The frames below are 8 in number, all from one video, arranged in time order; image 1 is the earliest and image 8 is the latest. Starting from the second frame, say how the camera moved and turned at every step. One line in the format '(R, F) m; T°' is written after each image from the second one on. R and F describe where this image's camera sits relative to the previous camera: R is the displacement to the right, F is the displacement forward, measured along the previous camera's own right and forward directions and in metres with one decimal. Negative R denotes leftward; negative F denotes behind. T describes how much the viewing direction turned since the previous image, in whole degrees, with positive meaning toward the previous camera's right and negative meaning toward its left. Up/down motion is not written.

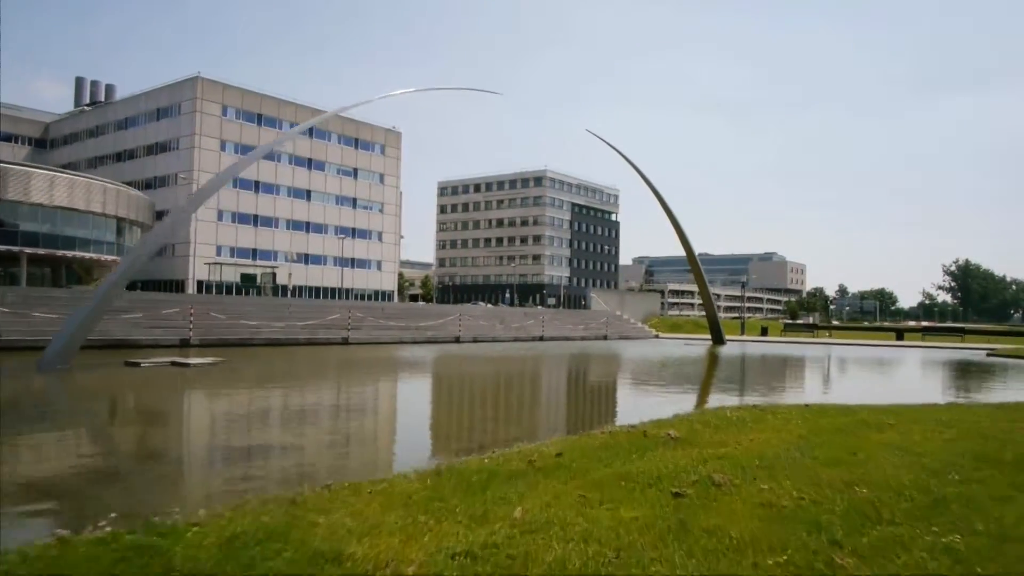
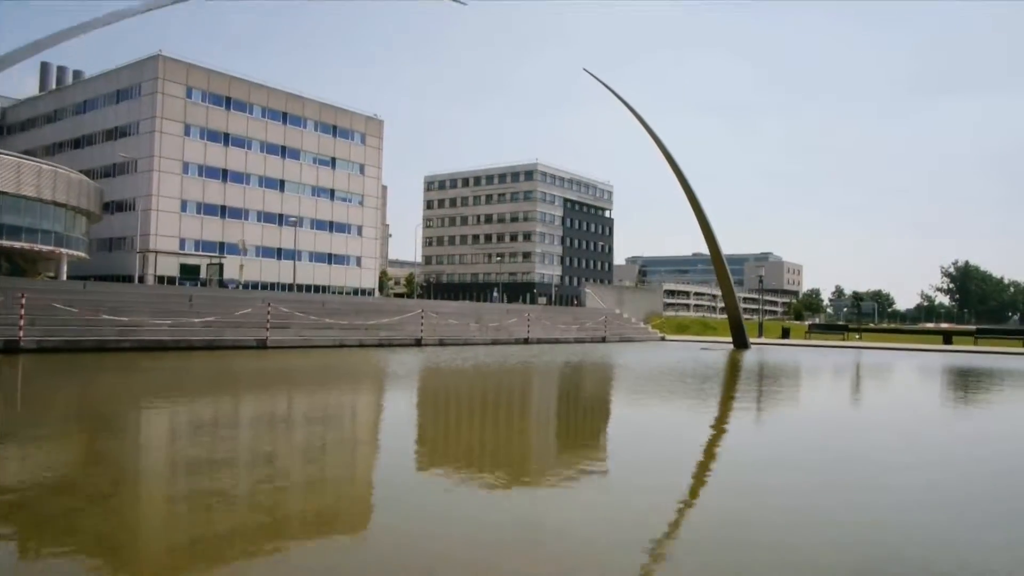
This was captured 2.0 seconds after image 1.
(+0.3, +3.7) m; +1°
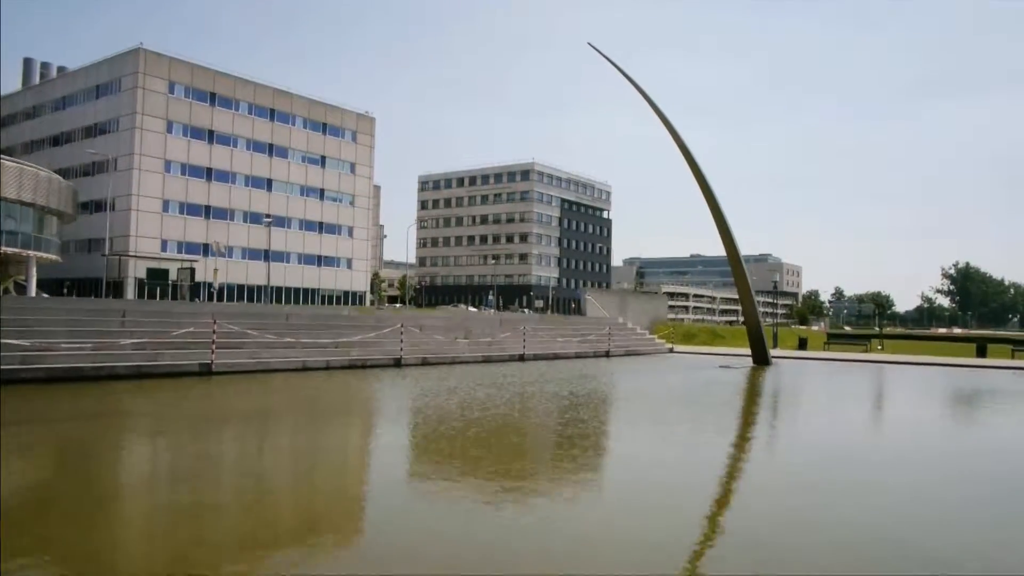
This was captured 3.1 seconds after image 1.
(+0.1, +1.8) m; 0°
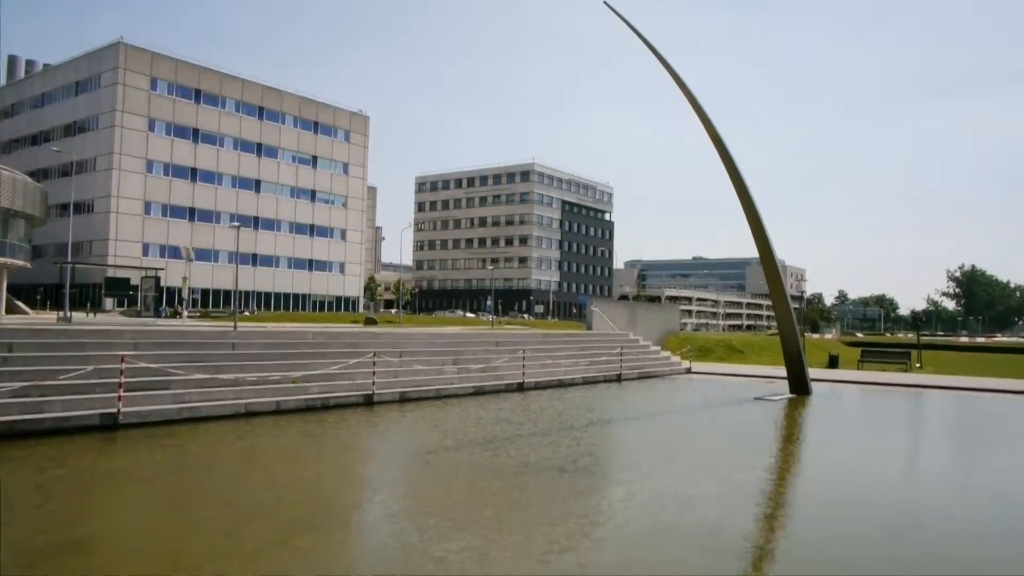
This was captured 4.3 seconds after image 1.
(0.0, +2.1) m; 0°
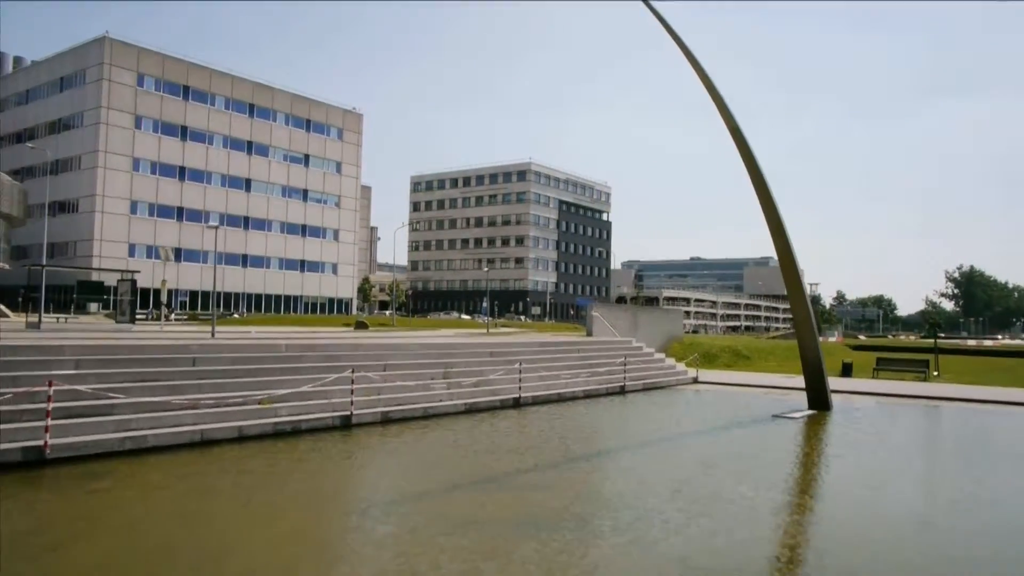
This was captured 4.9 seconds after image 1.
(0.0, +1.0) m; 0°
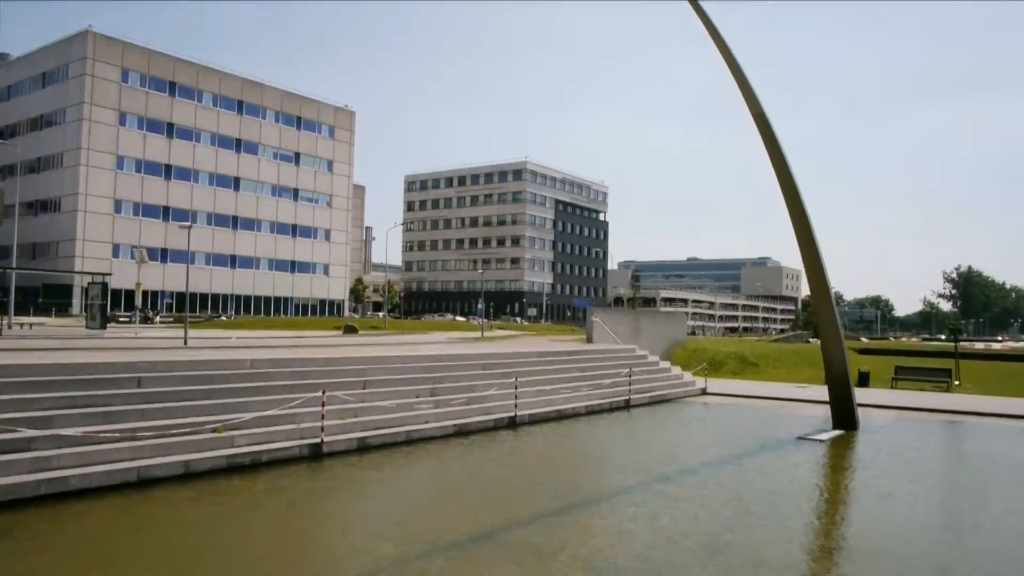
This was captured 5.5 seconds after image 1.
(0.0, +1.1) m; 0°
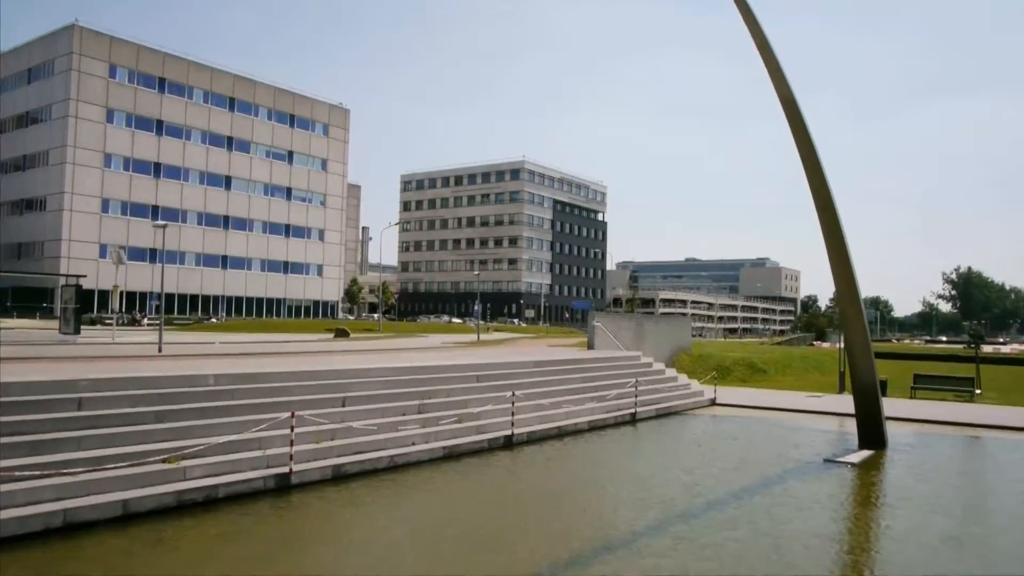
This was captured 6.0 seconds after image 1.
(0.0, +0.9) m; 0°
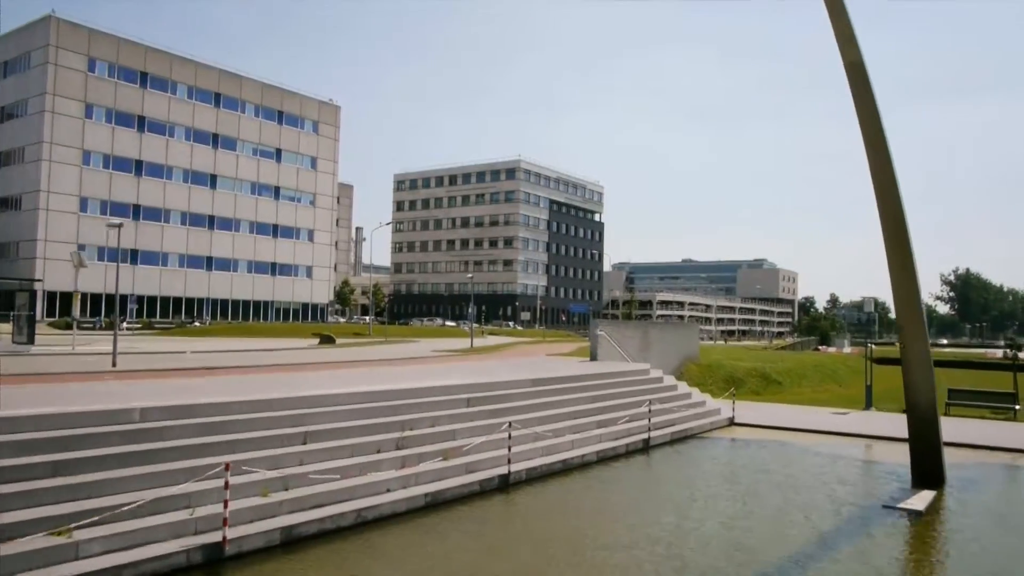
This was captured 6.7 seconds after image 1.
(0.0, +1.4) m; 0°
